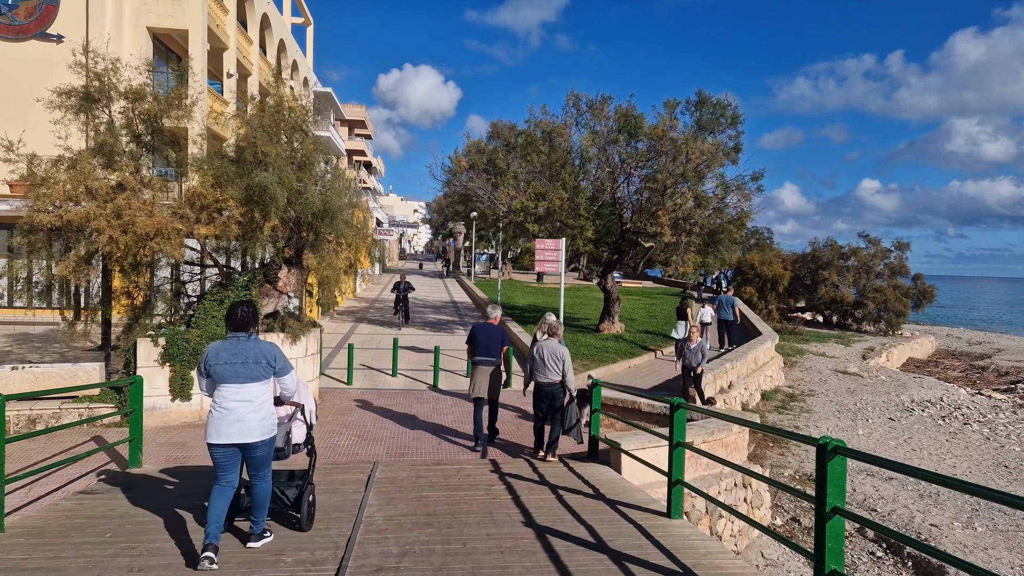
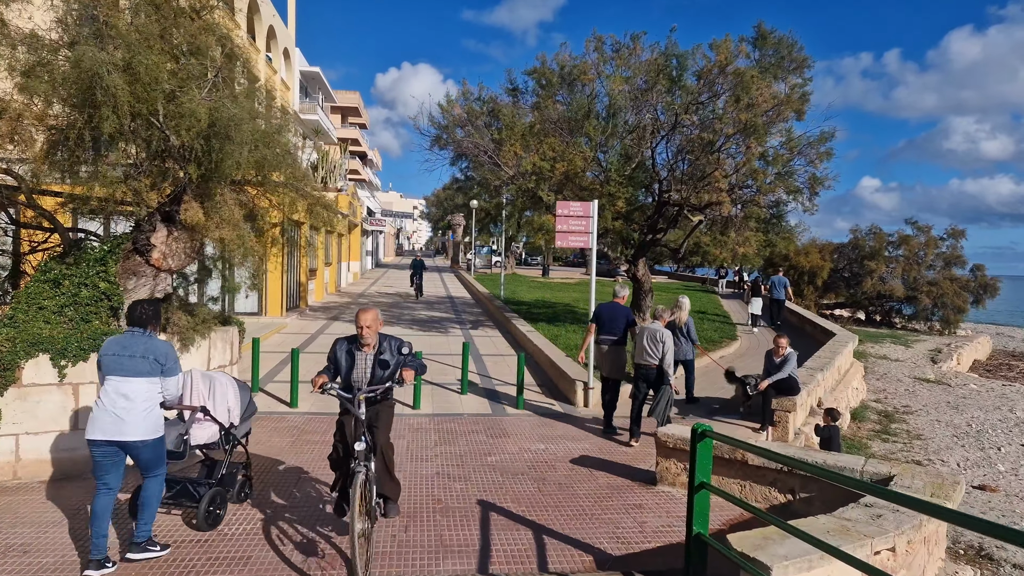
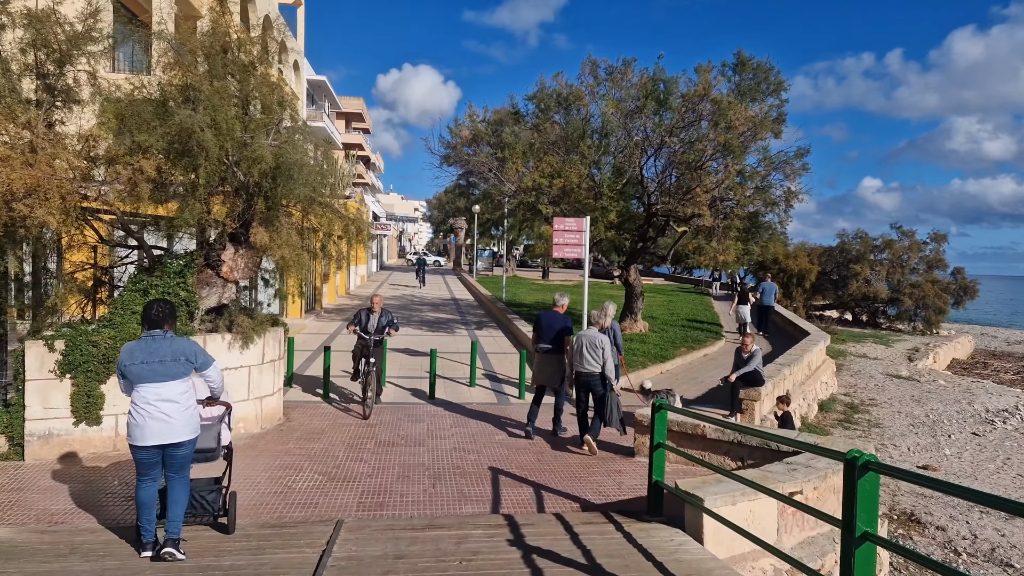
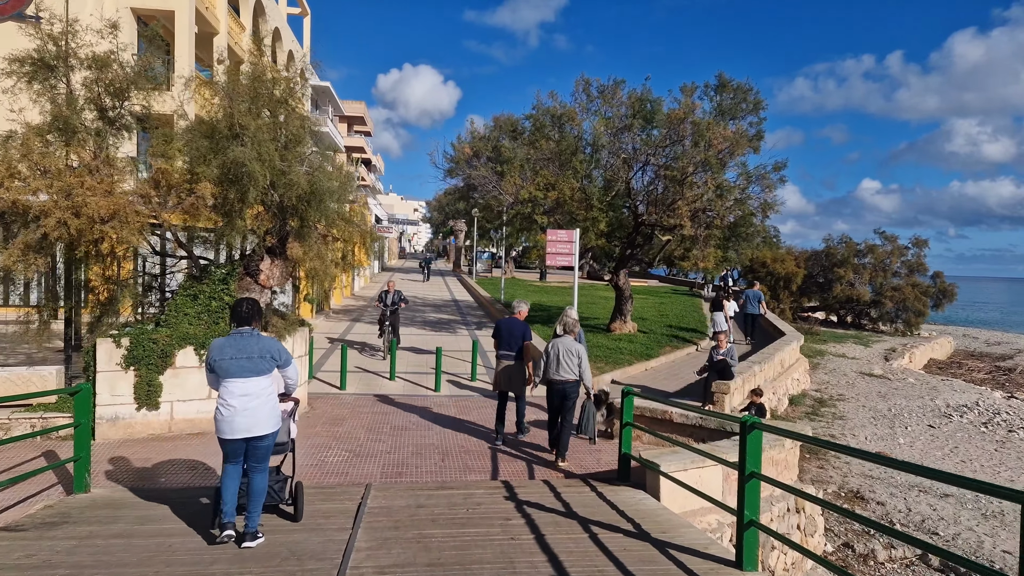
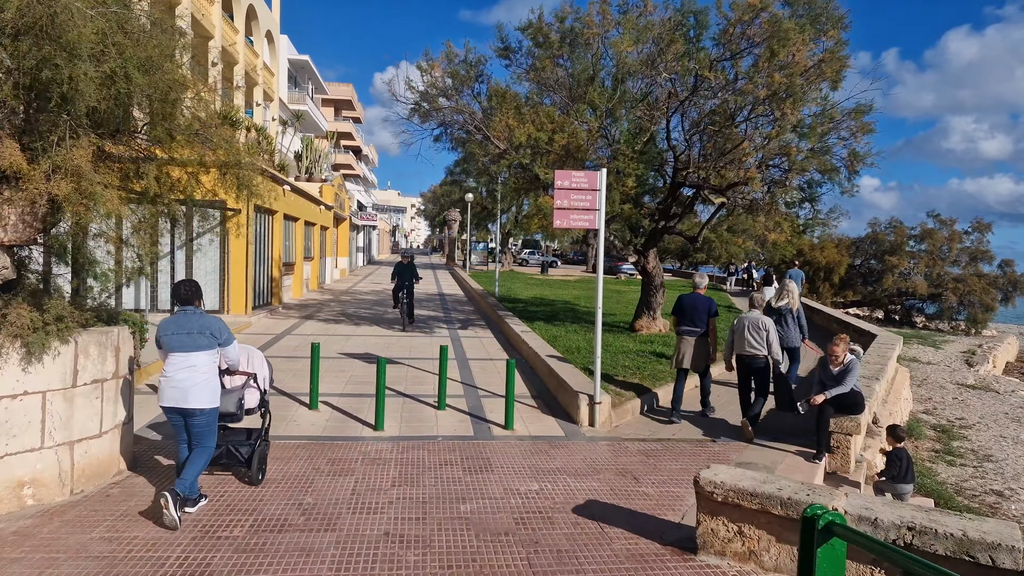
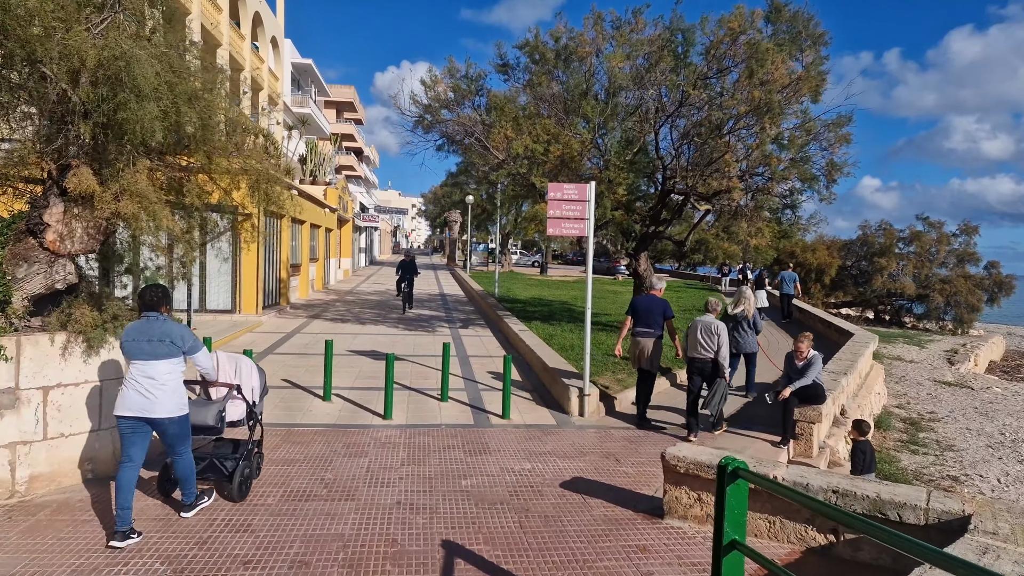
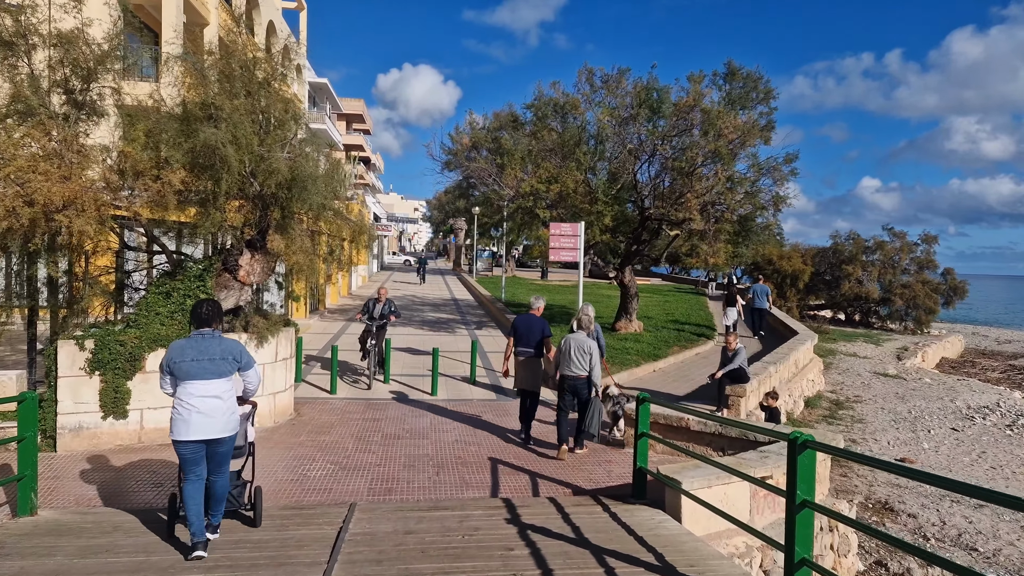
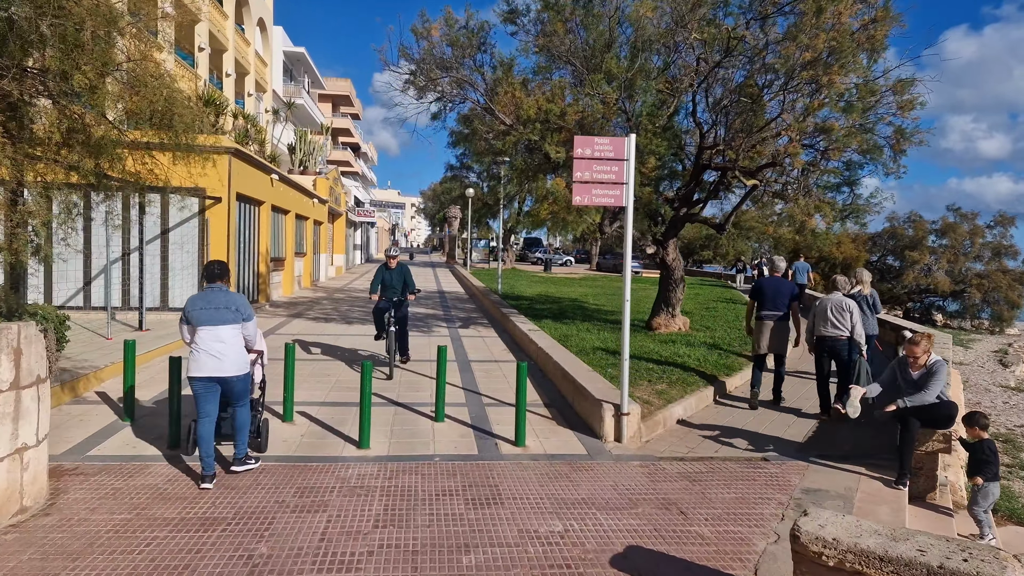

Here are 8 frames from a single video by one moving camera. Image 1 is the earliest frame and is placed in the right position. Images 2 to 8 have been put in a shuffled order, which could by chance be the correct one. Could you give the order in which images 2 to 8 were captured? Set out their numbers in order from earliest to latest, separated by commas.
4, 7, 3, 2, 6, 5, 8
